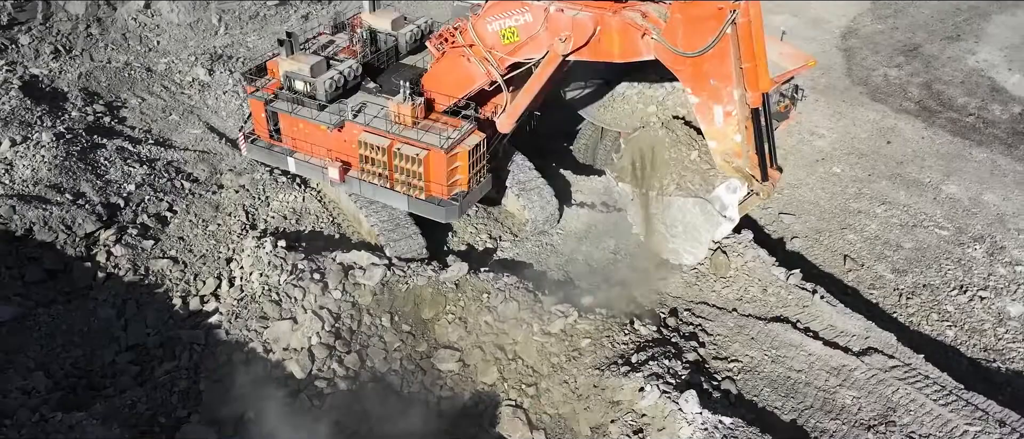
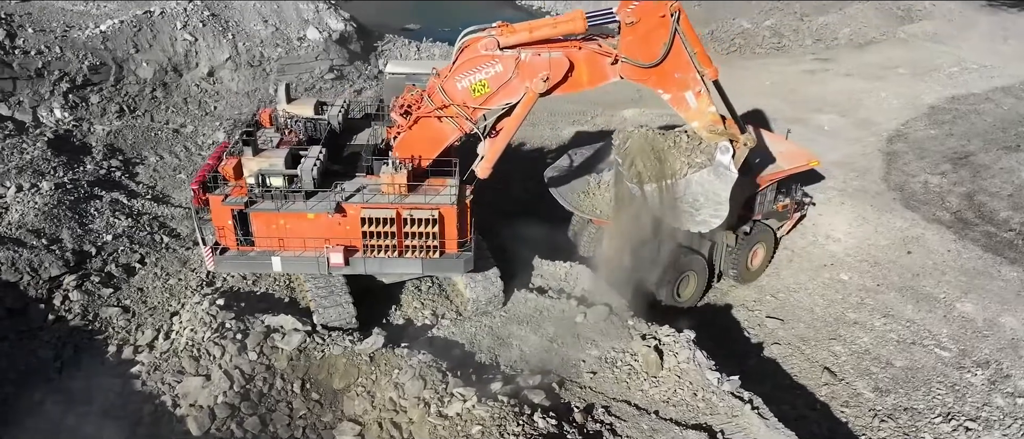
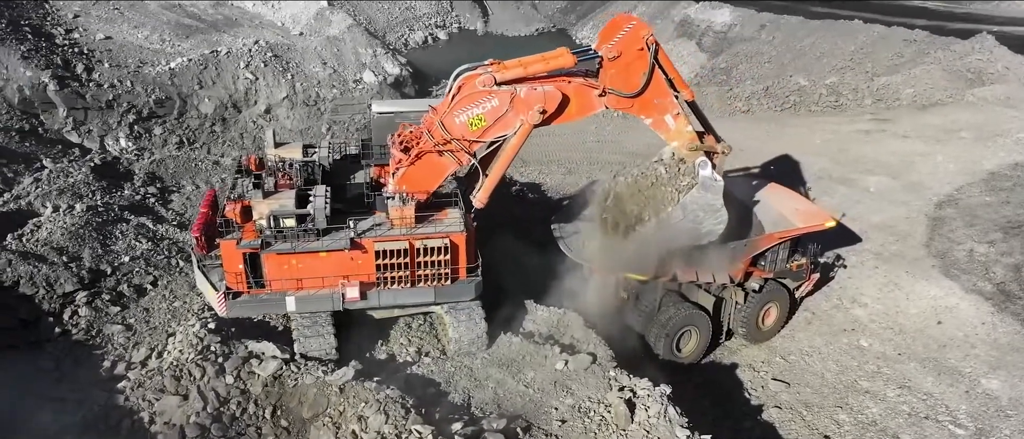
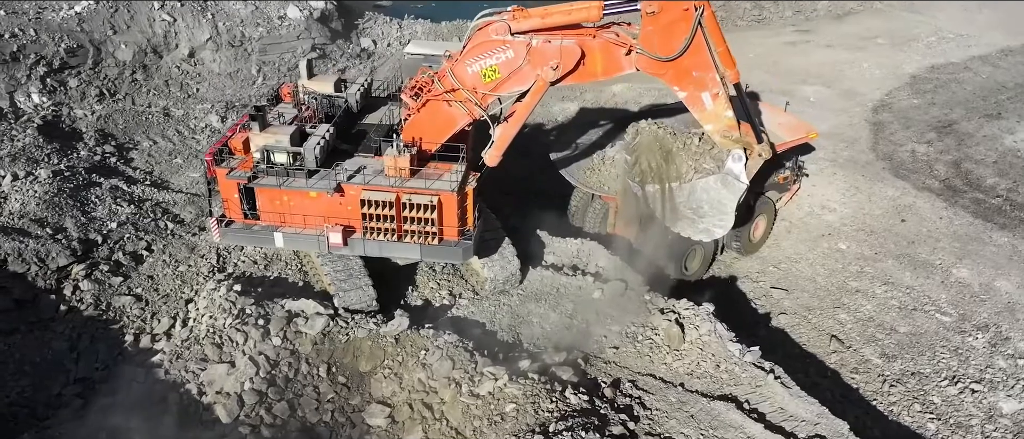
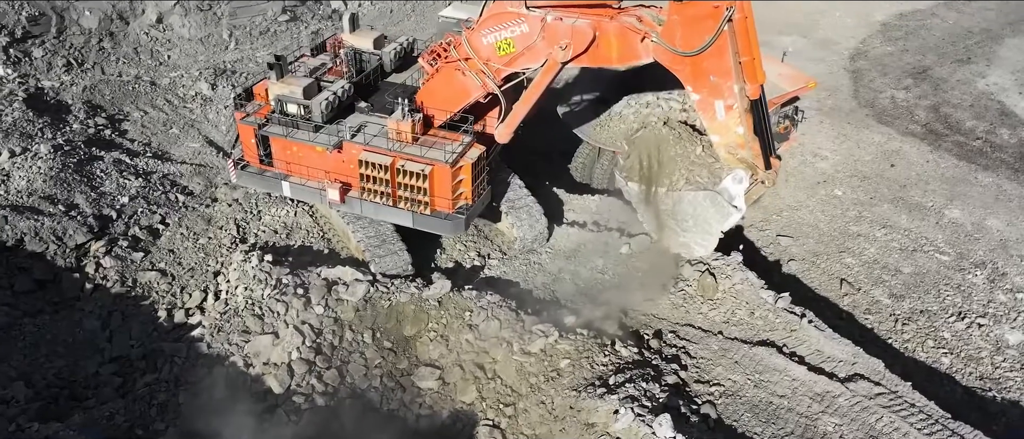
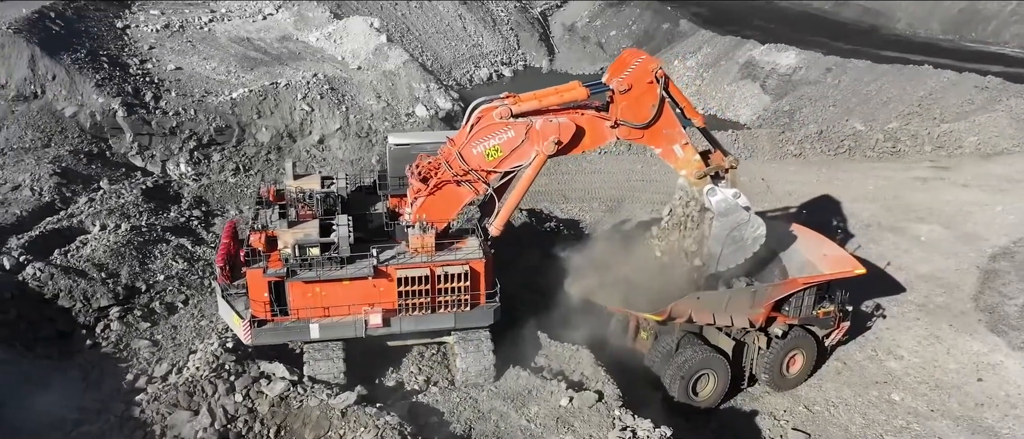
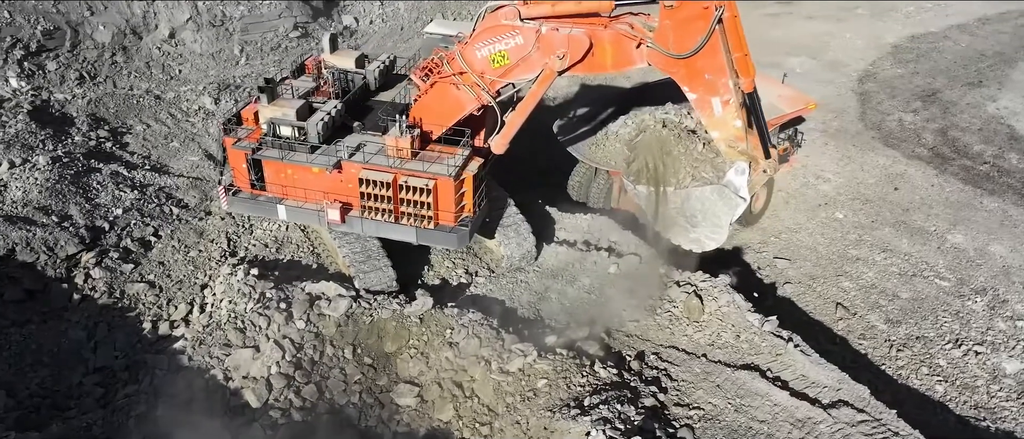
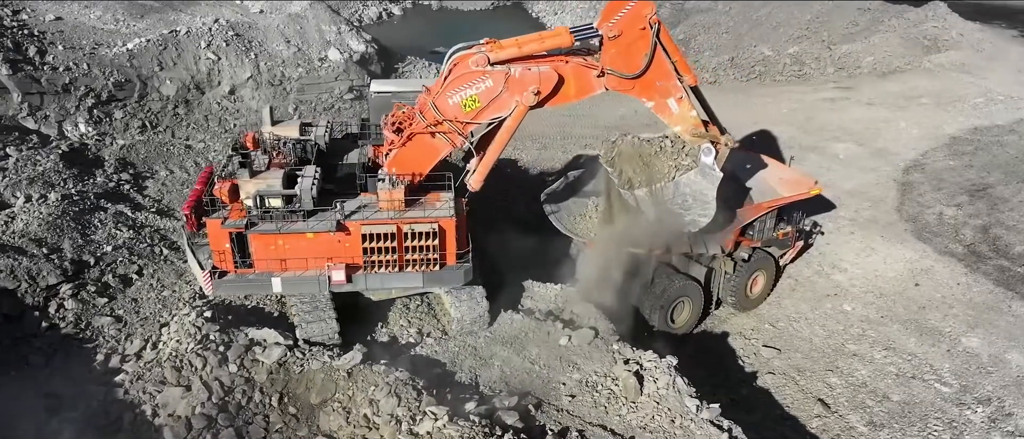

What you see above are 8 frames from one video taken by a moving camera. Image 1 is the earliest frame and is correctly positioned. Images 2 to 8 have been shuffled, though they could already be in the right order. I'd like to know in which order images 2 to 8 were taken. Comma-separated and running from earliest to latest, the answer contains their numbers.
5, 7, 4, 2, 8, 3, 6
